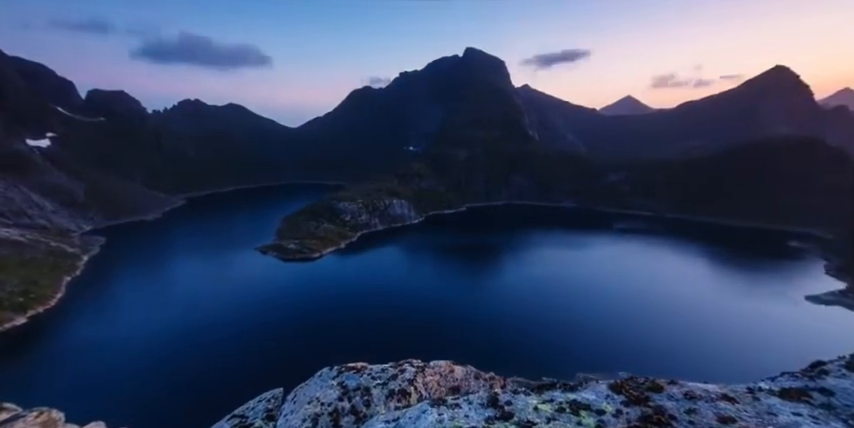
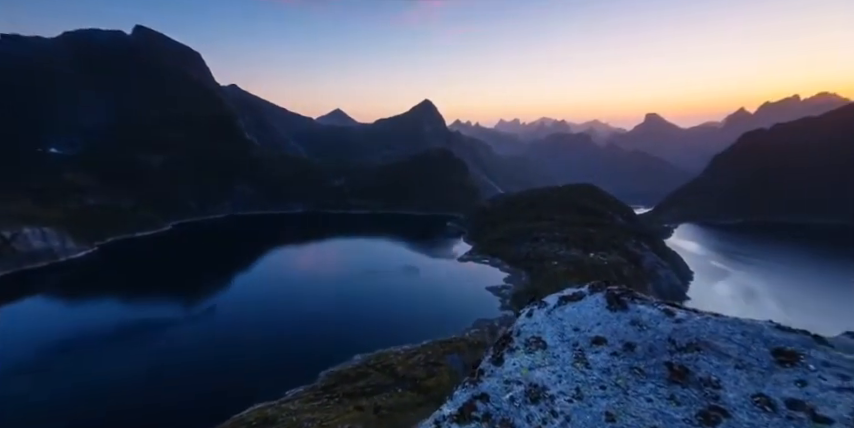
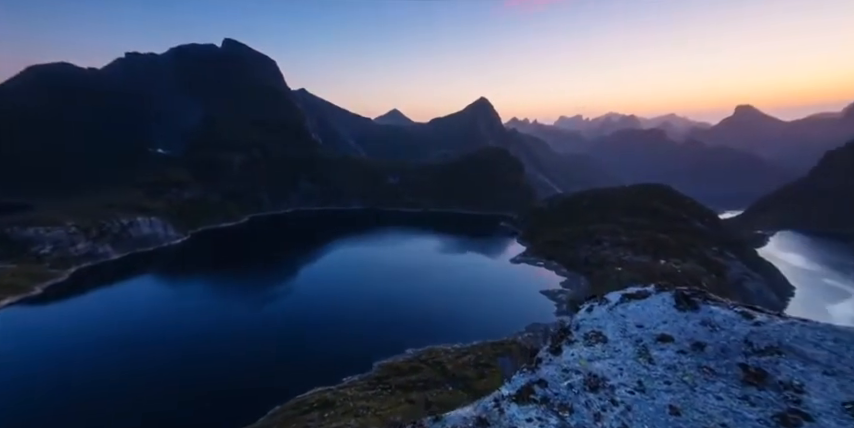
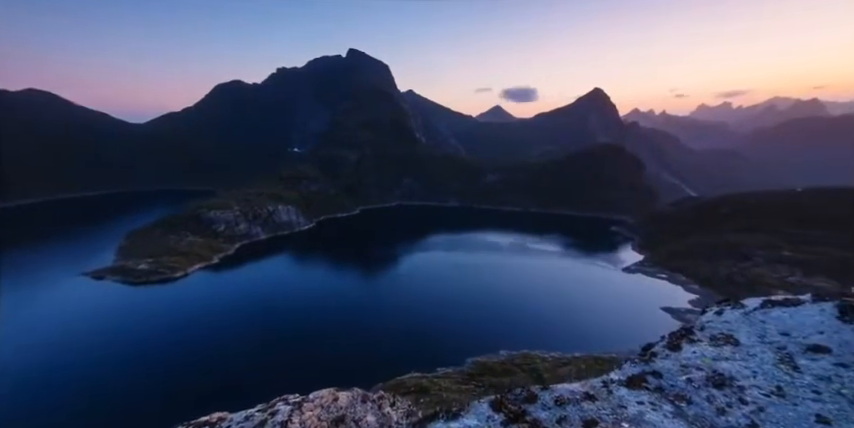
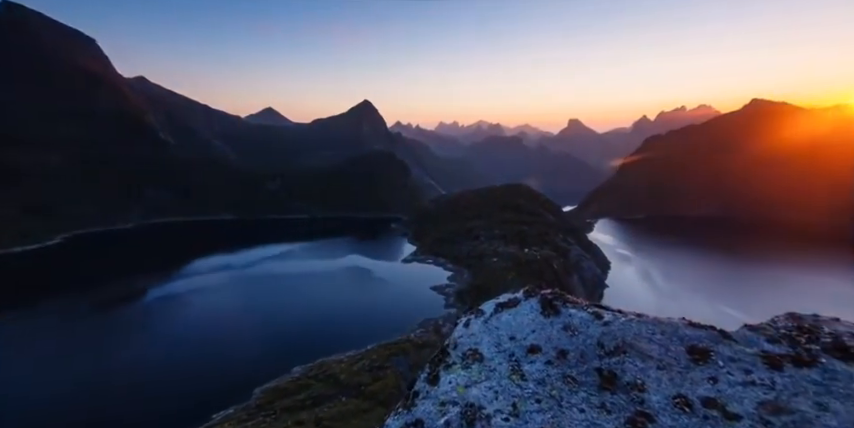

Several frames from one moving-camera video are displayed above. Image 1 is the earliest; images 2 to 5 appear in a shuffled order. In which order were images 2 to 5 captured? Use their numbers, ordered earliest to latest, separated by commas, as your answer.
4, 3, 2, 5
